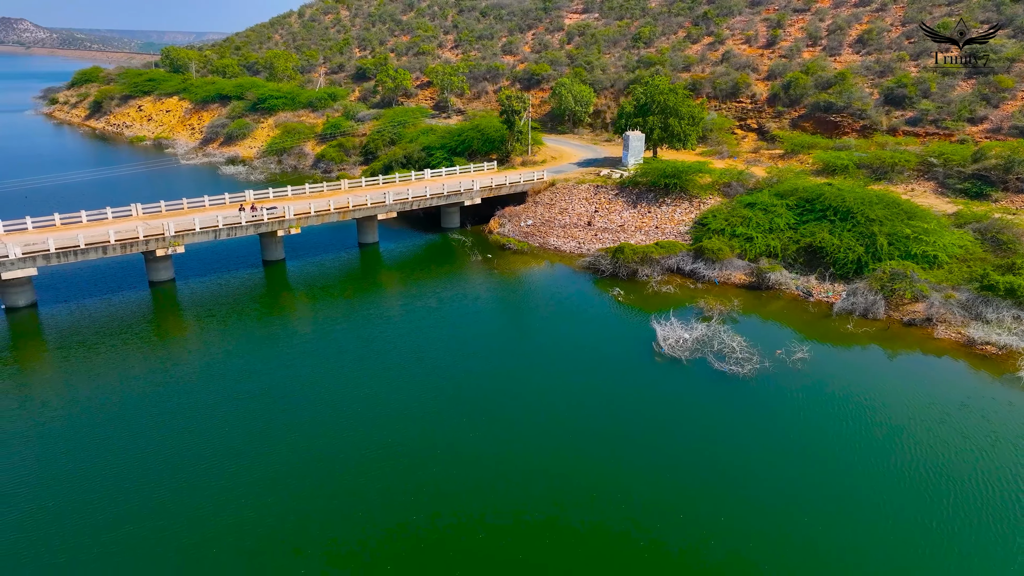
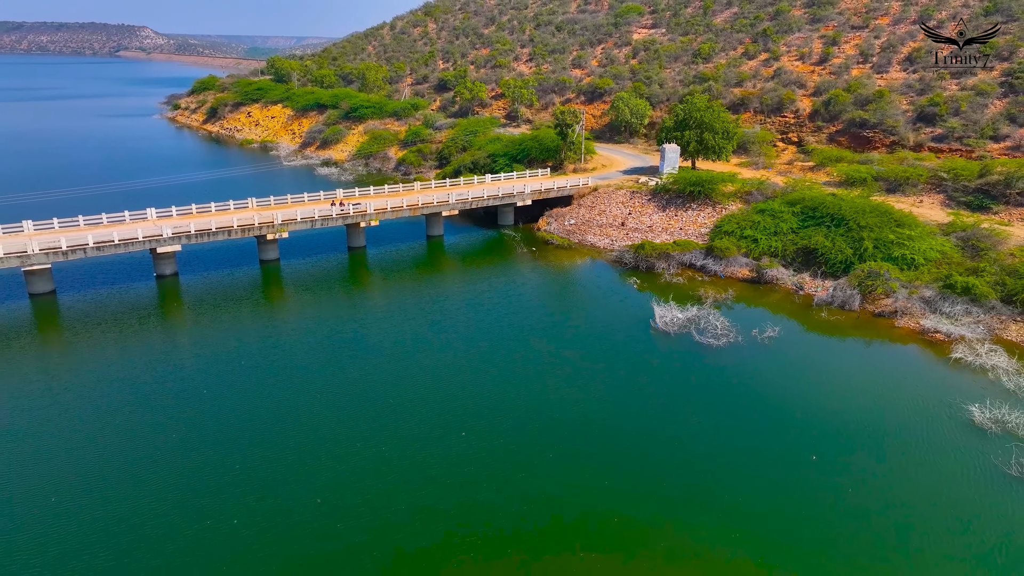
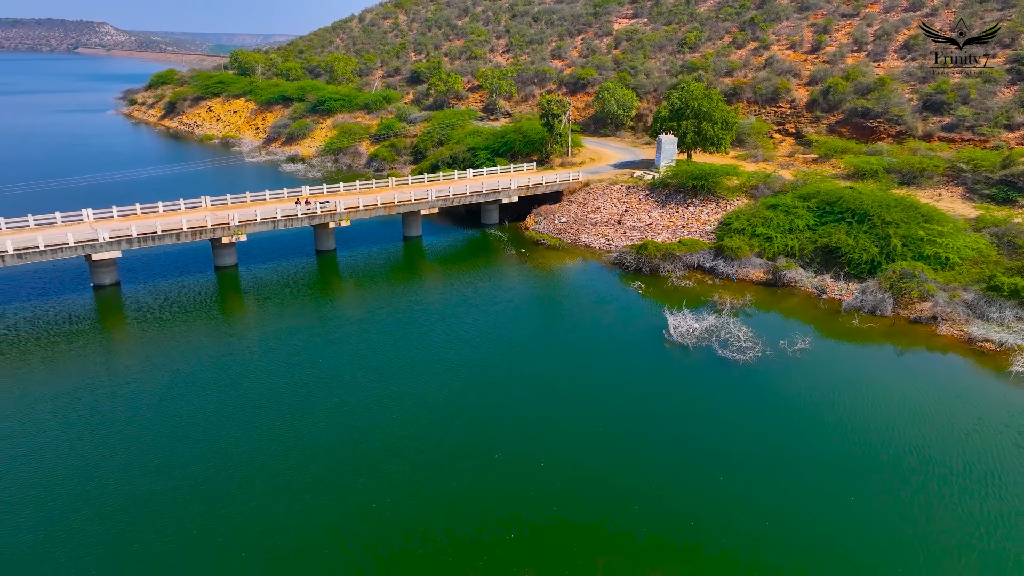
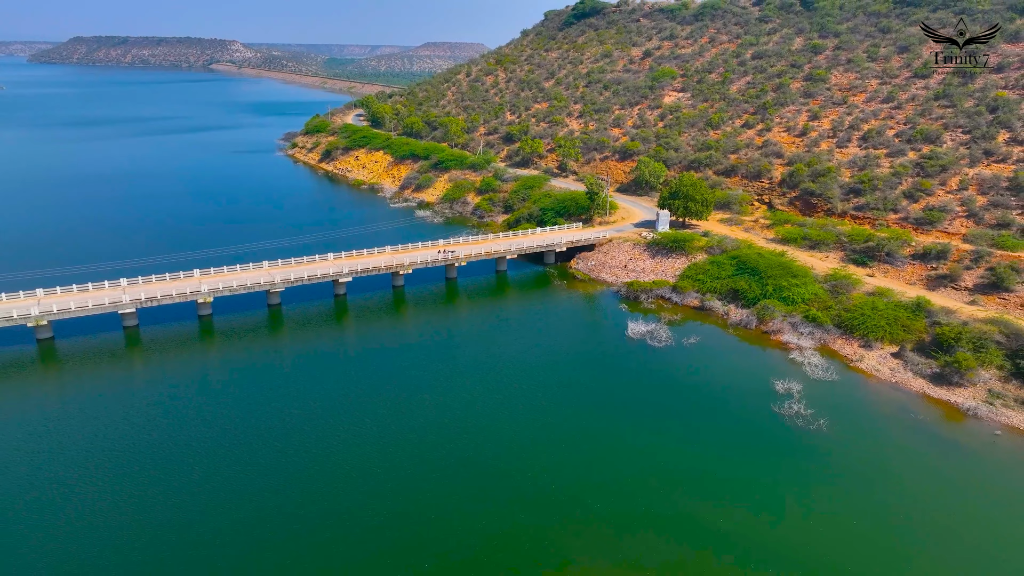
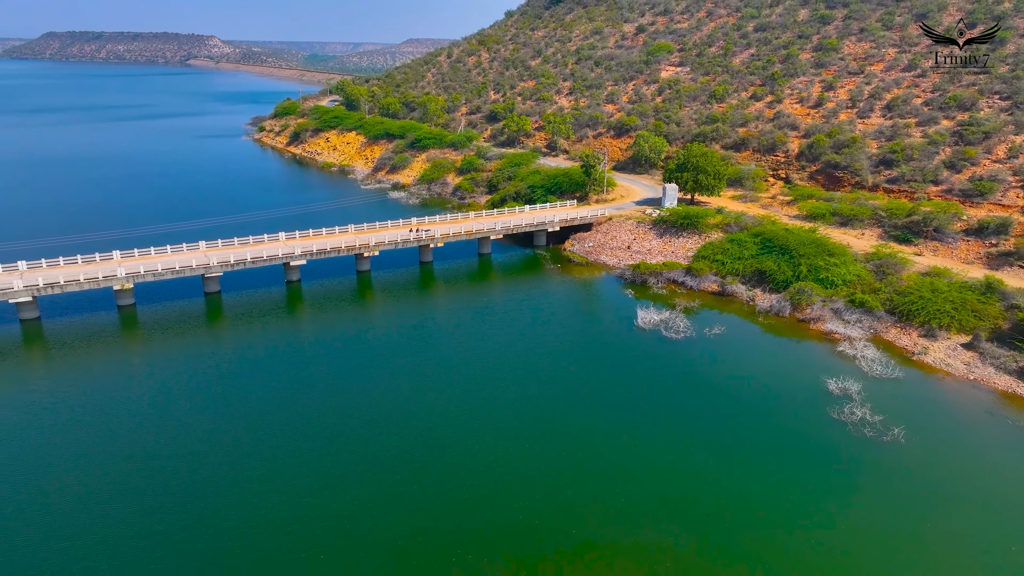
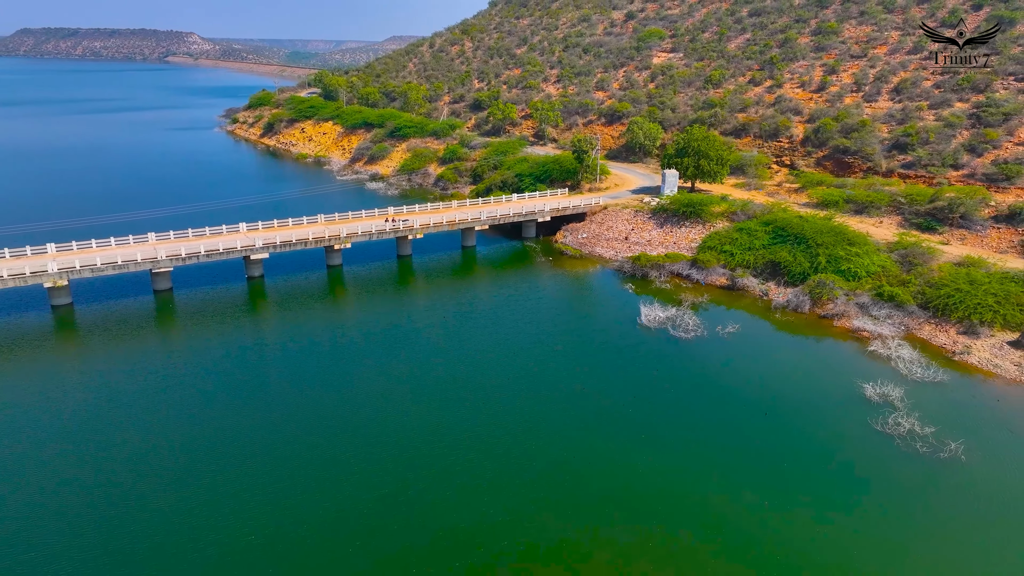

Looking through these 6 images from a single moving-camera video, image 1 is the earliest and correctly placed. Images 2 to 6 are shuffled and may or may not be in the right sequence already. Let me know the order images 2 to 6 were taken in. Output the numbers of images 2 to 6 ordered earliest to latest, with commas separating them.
3, 2, 6, 5, 4
